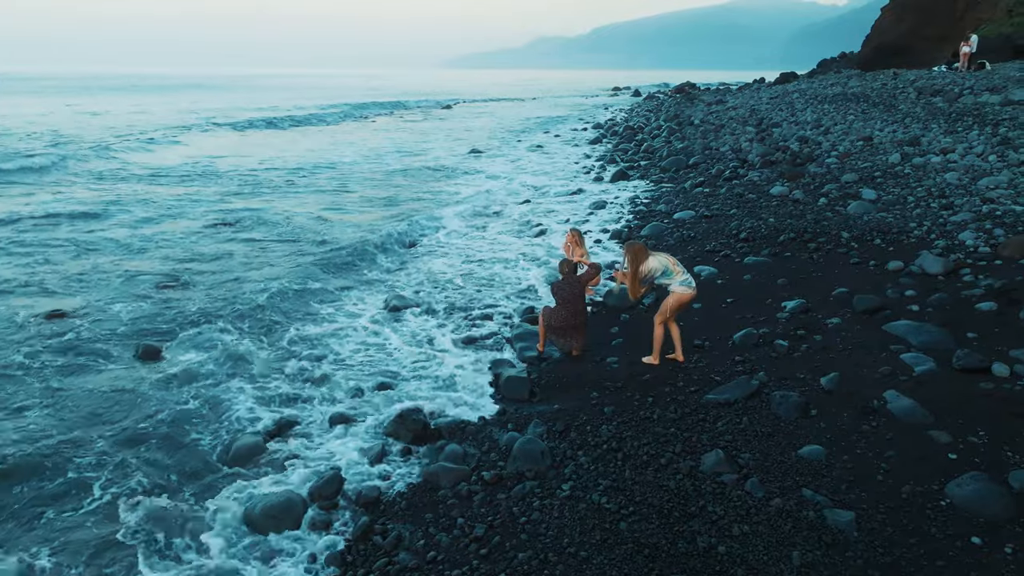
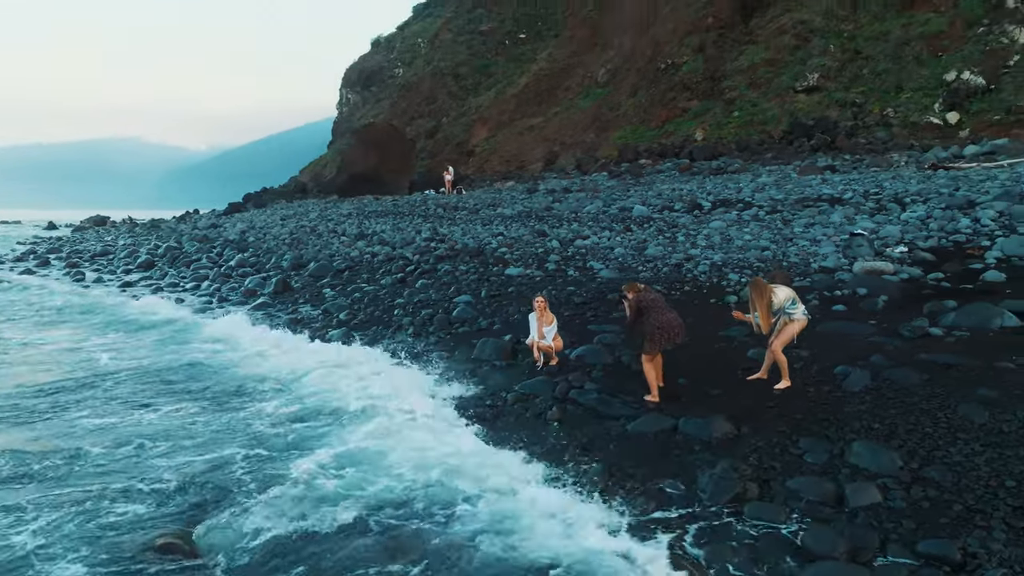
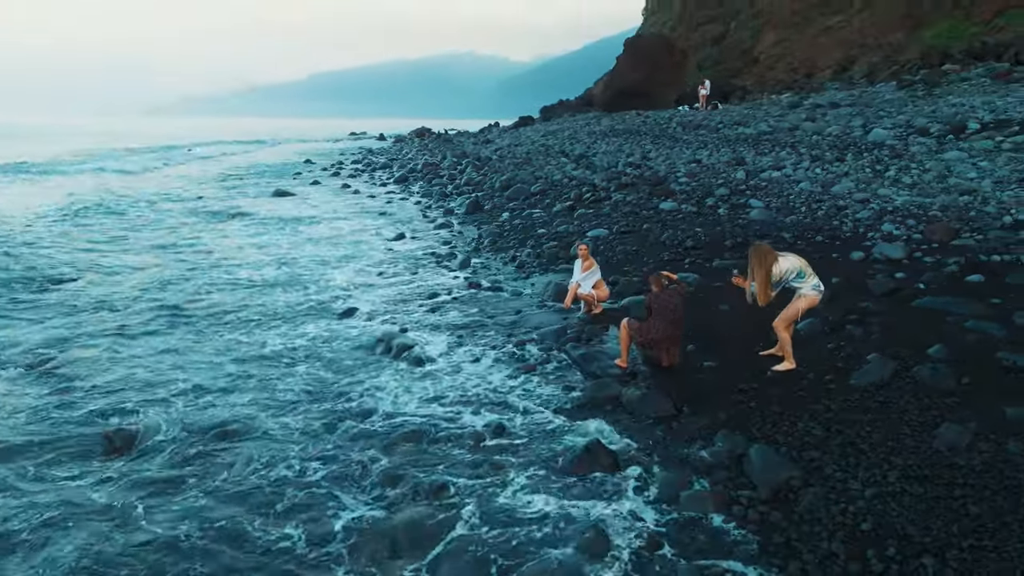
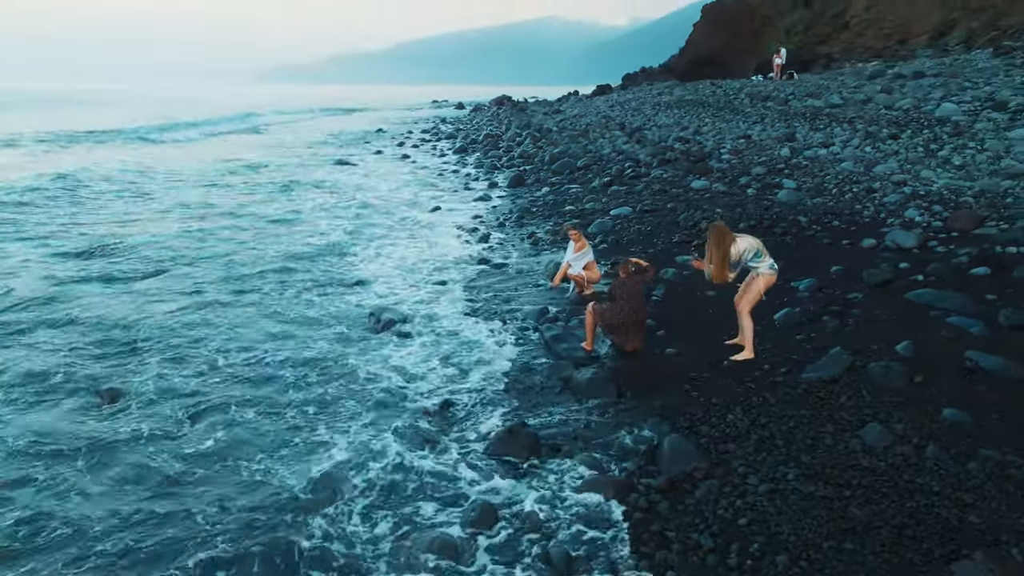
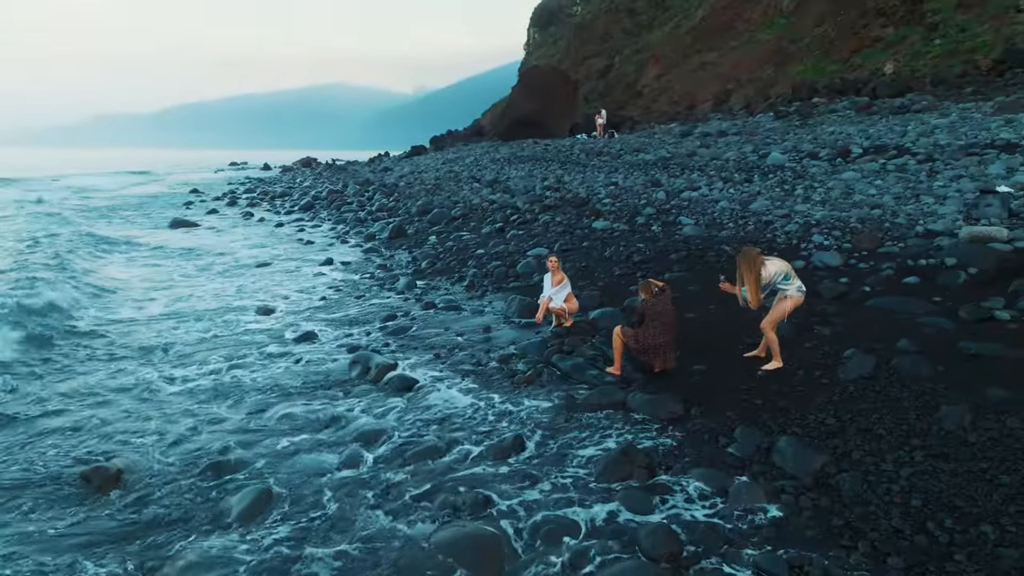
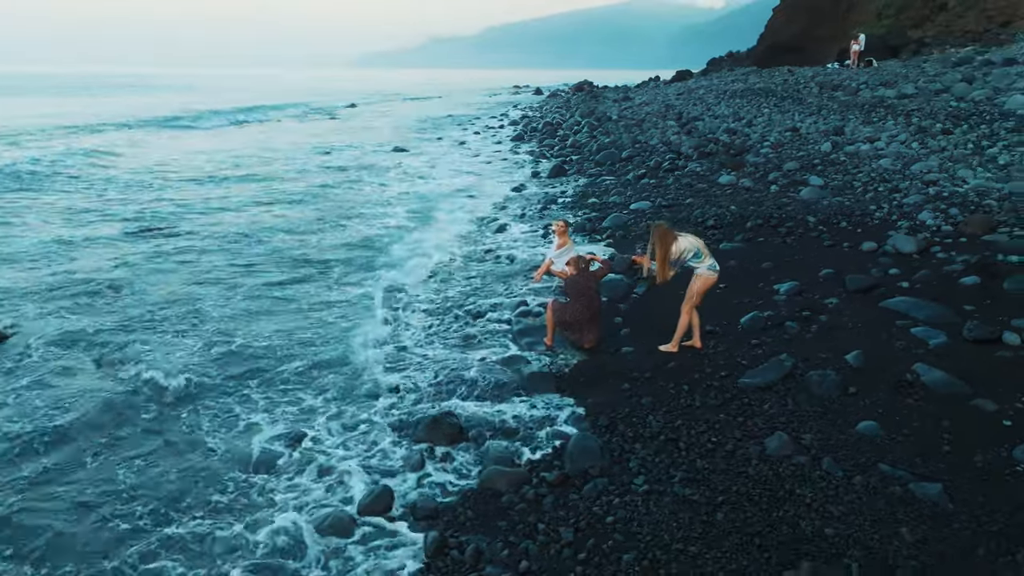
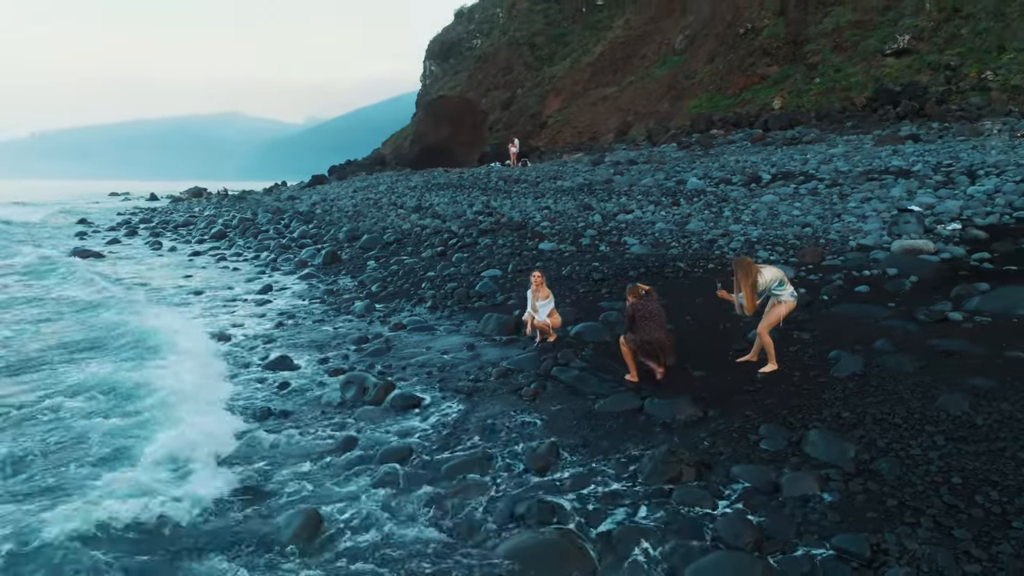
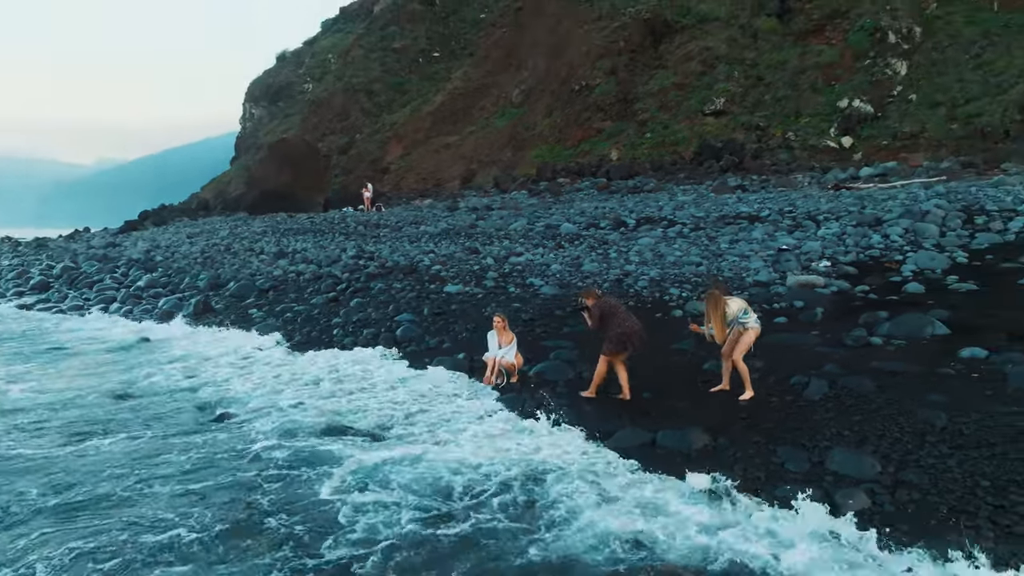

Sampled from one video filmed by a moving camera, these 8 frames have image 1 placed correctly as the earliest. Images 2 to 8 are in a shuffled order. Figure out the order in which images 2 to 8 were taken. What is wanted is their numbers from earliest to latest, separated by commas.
6, 4, 3, 5, 7, 2, 8
